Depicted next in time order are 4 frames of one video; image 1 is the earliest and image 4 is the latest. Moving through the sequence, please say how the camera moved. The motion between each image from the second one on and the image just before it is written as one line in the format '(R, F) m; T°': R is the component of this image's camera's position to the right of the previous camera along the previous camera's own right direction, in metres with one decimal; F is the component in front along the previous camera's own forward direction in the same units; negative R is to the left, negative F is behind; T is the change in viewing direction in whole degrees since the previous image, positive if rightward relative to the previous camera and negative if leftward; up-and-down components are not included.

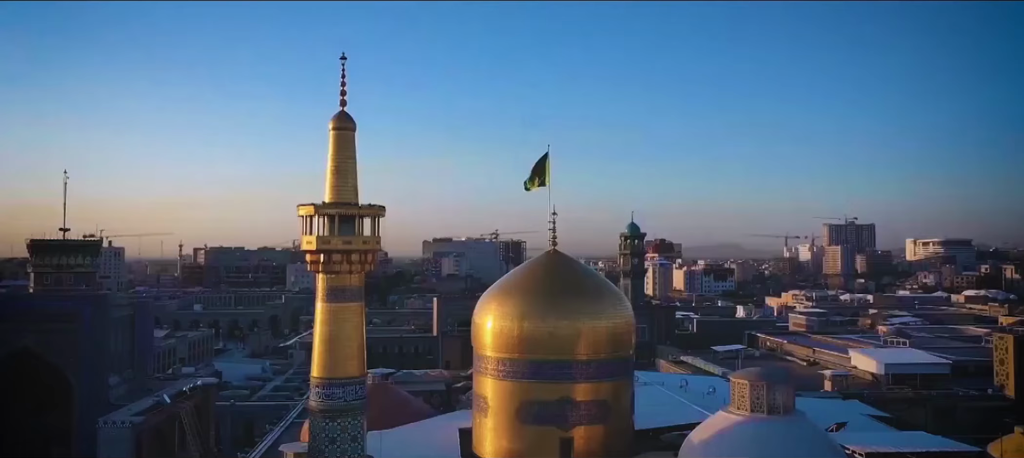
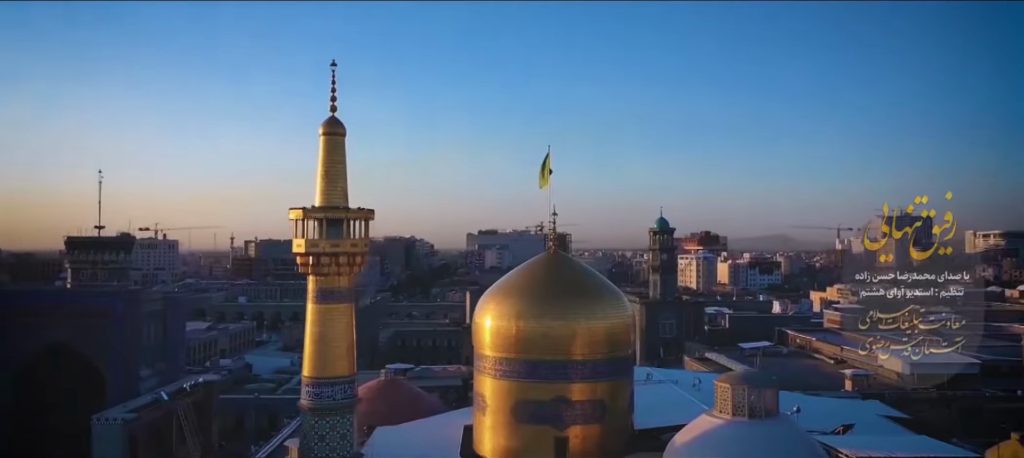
(+1.7, -0.2) m; -3°
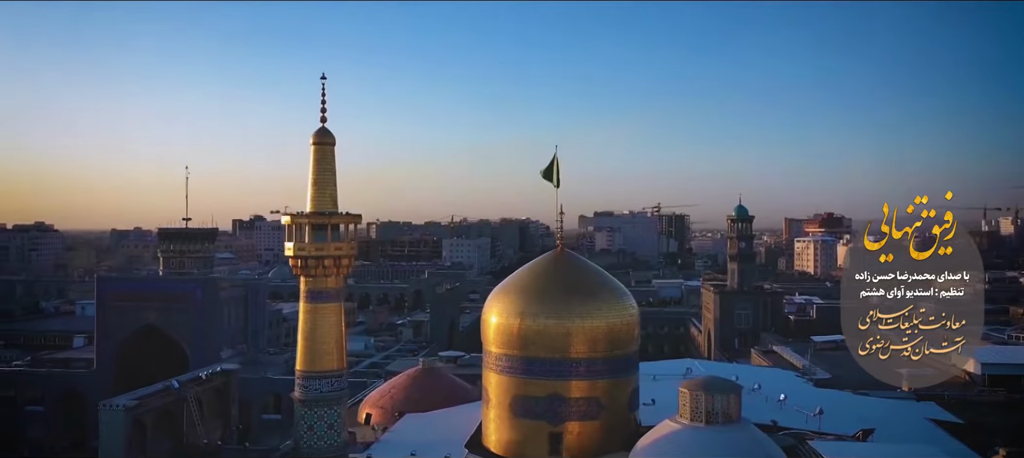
(+4.2, -0.5) m; -8°
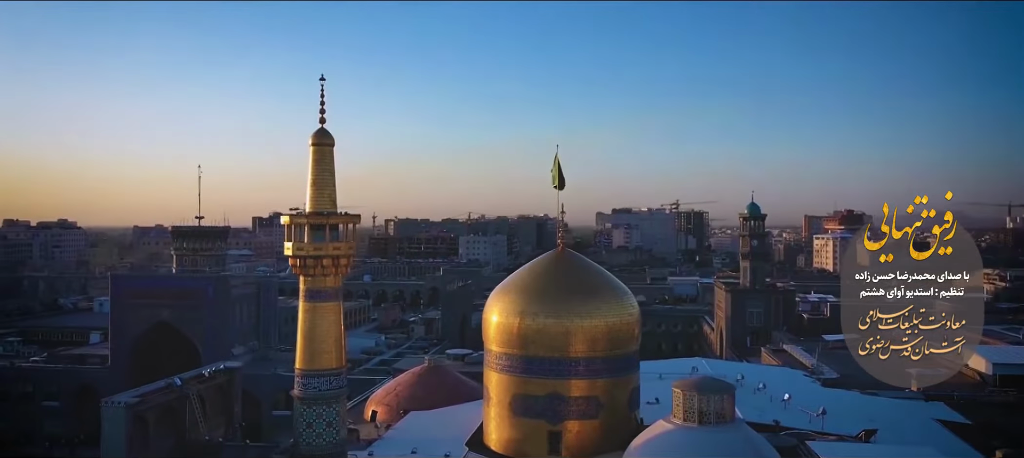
(+0.7, -0.1) m; -1°
